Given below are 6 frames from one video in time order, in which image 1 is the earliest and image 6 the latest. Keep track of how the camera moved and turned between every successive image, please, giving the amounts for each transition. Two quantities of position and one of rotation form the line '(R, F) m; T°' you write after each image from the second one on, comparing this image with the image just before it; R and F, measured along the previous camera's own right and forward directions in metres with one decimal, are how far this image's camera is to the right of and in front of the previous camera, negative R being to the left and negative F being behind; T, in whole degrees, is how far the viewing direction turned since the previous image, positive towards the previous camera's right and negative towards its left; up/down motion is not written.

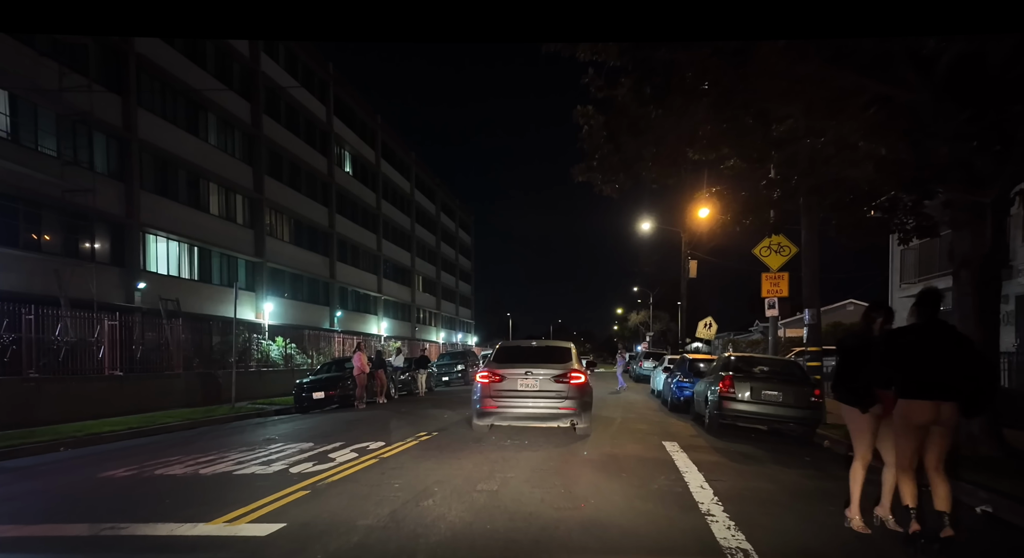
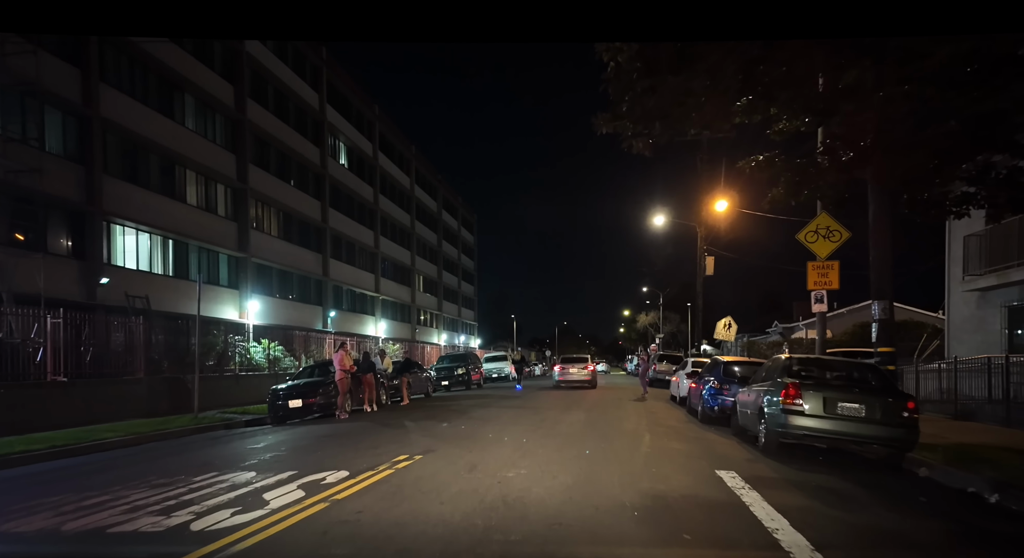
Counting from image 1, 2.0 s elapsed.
(0.0, +2.5) m; 0°
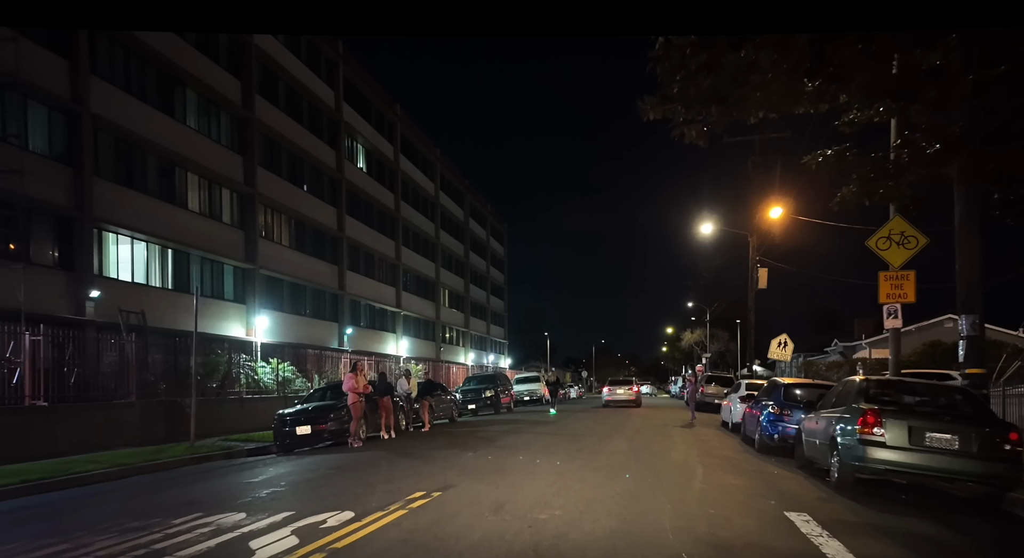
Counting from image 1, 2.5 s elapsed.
(-0.3, +1.4) m; -1°
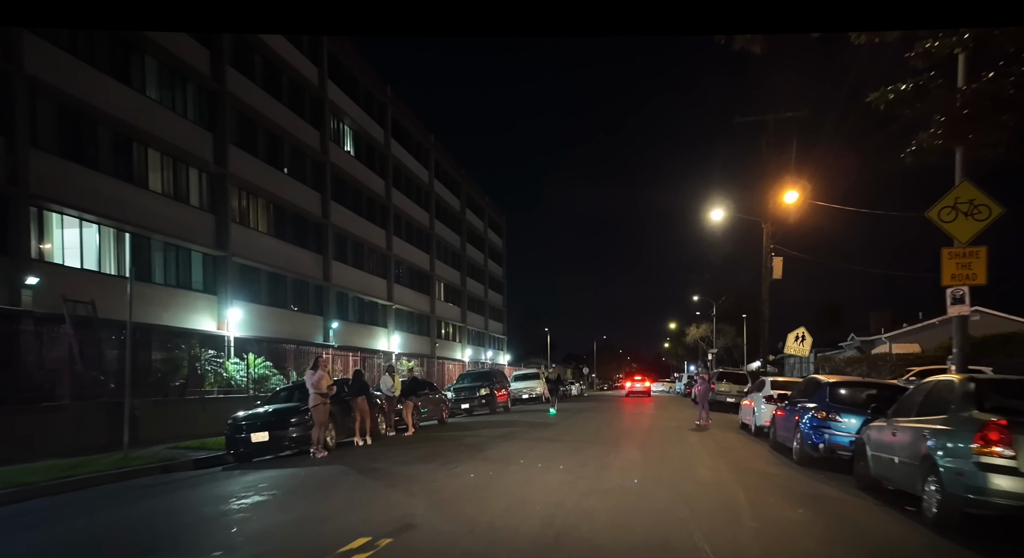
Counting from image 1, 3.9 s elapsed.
(+0.2, +2.4) m; 0°
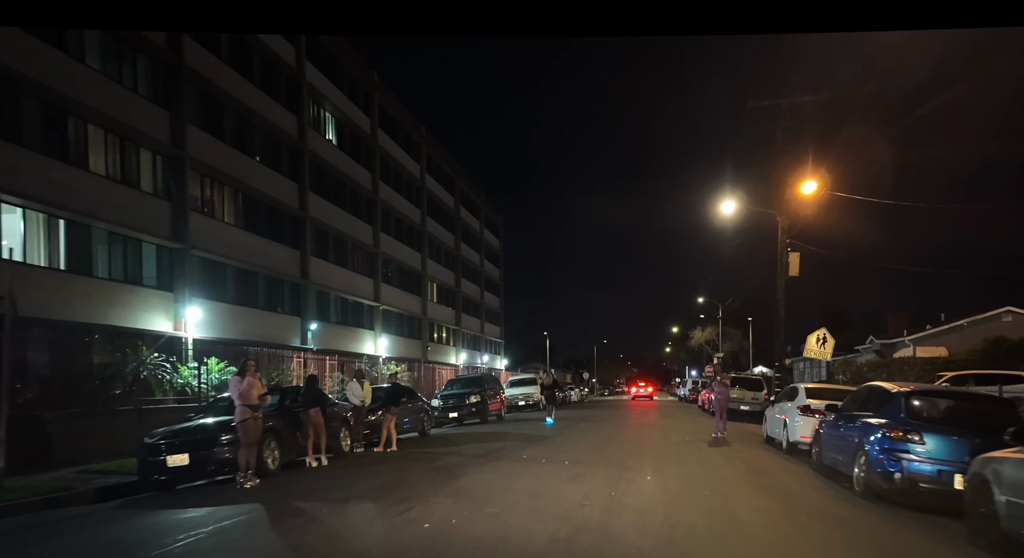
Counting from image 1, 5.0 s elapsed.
(+0.3, +2.8) m; 0°
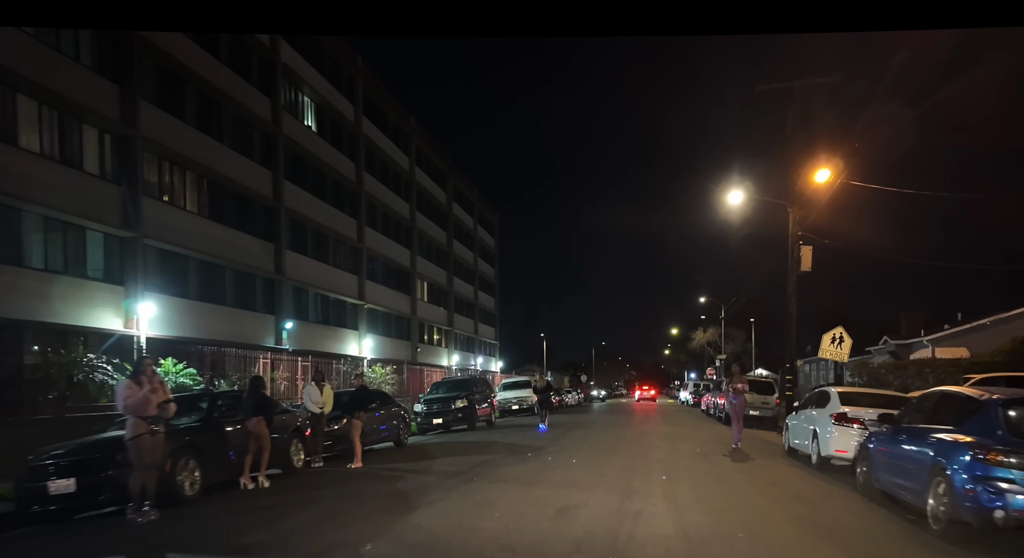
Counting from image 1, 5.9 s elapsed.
(+0.3, +2.3) m; 0°
